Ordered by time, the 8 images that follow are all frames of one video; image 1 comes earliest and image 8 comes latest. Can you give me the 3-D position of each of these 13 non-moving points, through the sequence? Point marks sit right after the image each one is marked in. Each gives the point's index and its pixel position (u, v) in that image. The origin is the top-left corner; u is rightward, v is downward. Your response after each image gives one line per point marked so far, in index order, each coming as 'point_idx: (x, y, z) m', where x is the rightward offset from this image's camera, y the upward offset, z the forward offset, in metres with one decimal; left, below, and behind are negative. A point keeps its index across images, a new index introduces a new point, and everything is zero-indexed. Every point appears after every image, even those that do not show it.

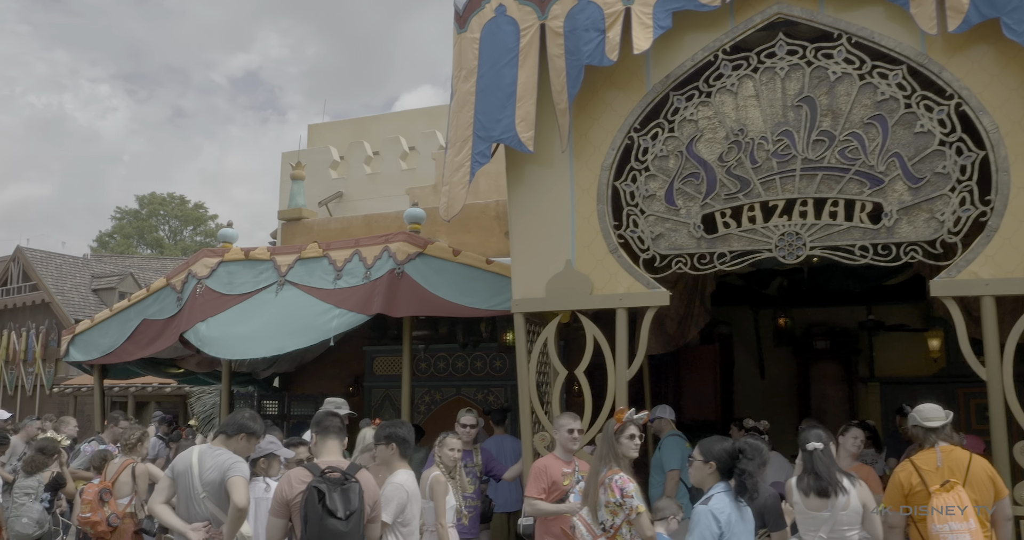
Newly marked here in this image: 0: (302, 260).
0: (-2.1, +0.1, +9.2) m
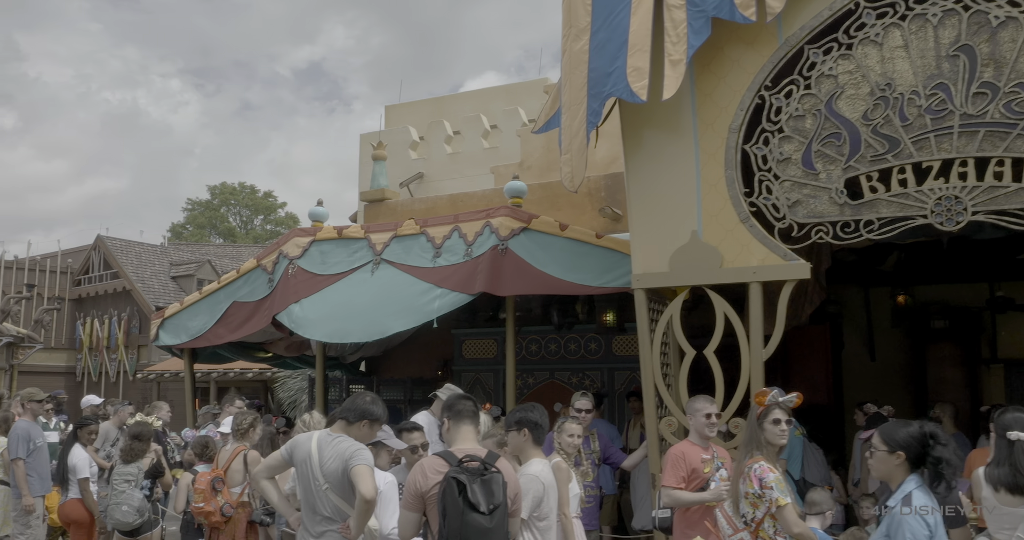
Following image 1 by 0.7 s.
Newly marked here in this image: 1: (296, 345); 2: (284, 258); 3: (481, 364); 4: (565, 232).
0: (-1.1, +0.3, +8.8) m
1: (-2.8, -1.0, +11.9) m
2: (-2.3, +0.1, +9.4) m
3: (-0.4, -1.3, +13.1) m
4: (+0.5, +0.3, +8.3) m
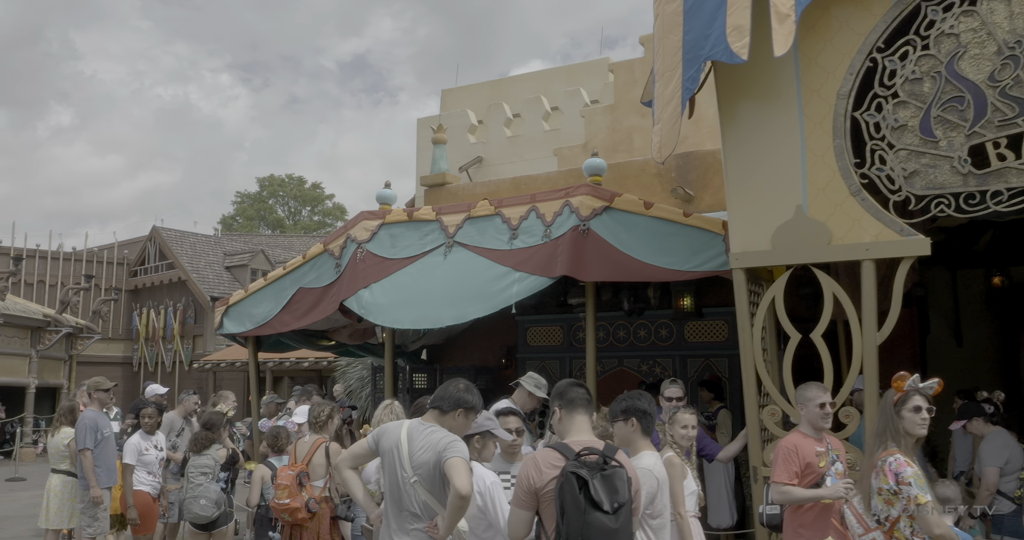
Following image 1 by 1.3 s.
0: (-0.4, +0.5, +8.4) m
1: (-1.9, -0.8, +11.6) m
2: (-1.6, +0.3, +9.1) m
3: (+0.5, -1.1, +12.7) m
4: (+1.2, +0.5, +7.8) m
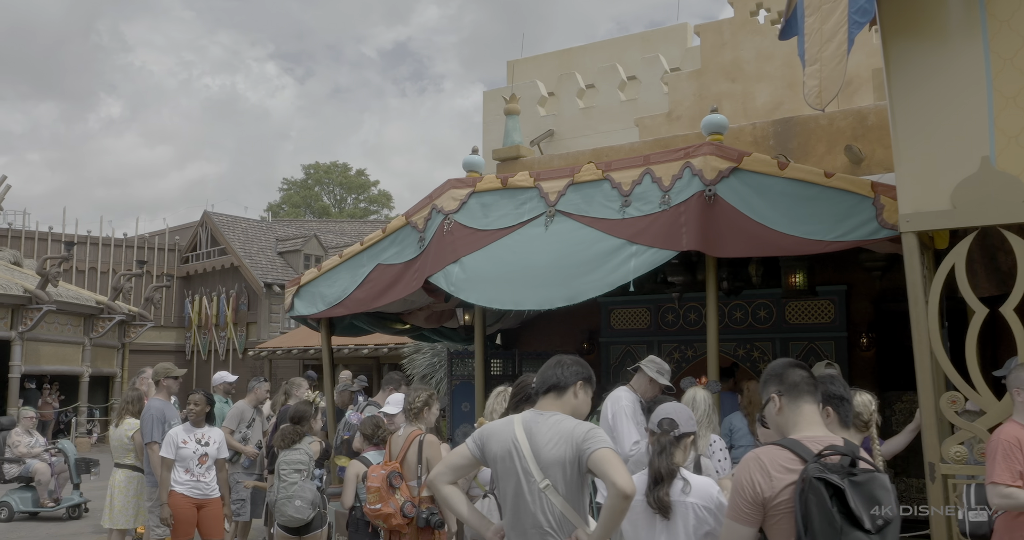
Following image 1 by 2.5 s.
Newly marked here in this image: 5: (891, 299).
0: (+0.5, +0.7, +7.5) m
1: (-0.9, -0.5, +10.8) m
2: (-0.7, +0.5, +8.2) m
3: (+1.6, -0.8, +11.8) m
4: (+2.0, +0.7, +6.9) m
5: (+4.2, -0.3, +10.4) m
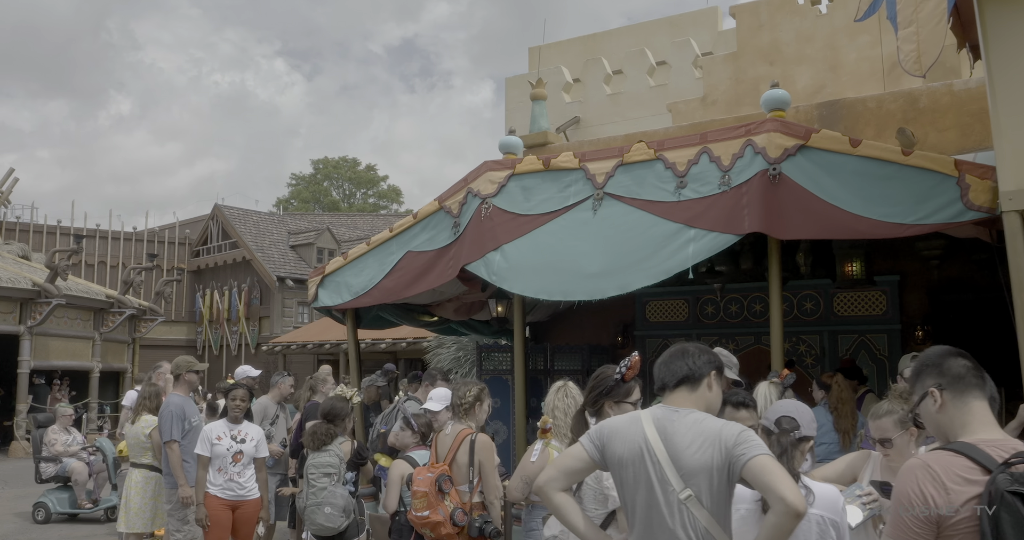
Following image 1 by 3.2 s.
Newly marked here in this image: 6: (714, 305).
0: (+0.9, +0.8, +7.0) m
1: (-0.5, -0.4, +10.3) m
2: (-0.3, +0.6, +7.7) m
3: (+1.9, -0.7, +11.3) m
4: (+2.4, +0.8, +6.3) m
5: (+4.6, -0.2, +9.8) m
6: (+2.4, -0.4, +11.1) m
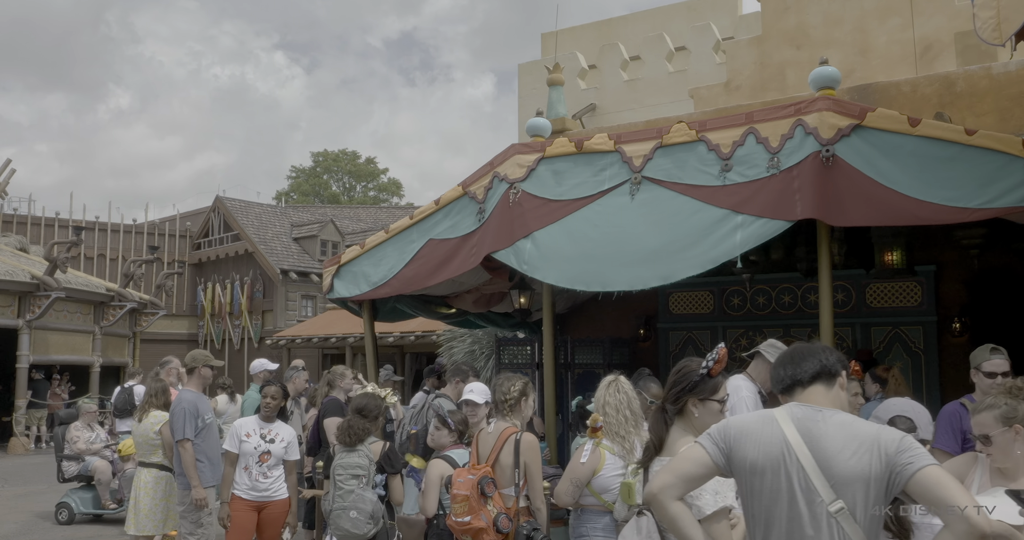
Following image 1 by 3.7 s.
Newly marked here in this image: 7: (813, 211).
0: (+1.1, +0.9, +6.6) m
1: (-0.3, -0.3, +9.9) m
2: (-0.1, +0.7, +7.3) m
3: (+2.1, -0.6, +10.9) m
4: (+2.6, +0.9, +6.0) m
5: (+4.8, -0.1, +9.4) m
6: (+2.6, -0.3, +10.8) m
7: (+1.9, +0.4, +5.8) m
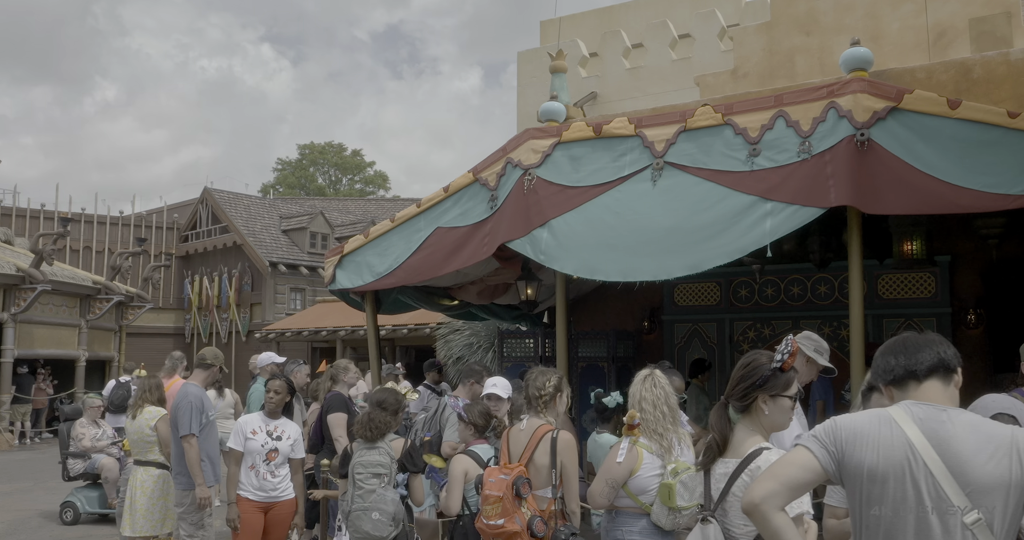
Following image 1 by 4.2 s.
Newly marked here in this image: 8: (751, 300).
0: (+1.2, +0.9, +6.4) m
1: (-0.2, -0.2, +9.6) m
2: (0.0, +0.8, +7.0) m
3: (+2.2, -0.5, +10.7) m
4: (+2.7, +1.0, +5.7) m
5: (+4.9, 0.0, +9.2) m
6: (+2.7, -0.2, +10.5) m
7: (+2.0, +0.4, +5.6) m
8: (+2.7, -0.3, +10.5) m
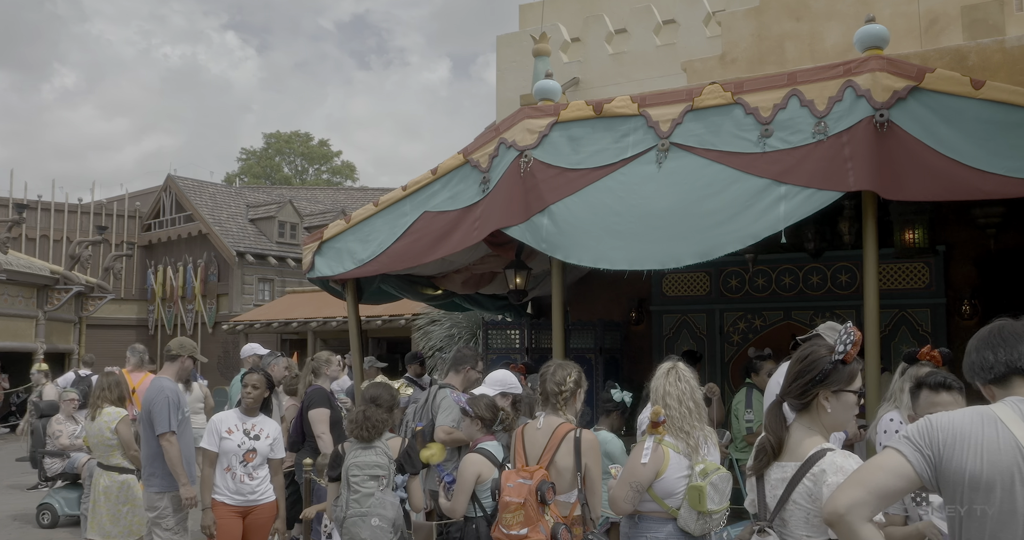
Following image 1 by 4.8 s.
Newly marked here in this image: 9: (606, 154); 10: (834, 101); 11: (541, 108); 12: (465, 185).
0: (+1.2, +1.0, +6.0) m
1: (-0.4, -0.1, +9.2) m
2: (0.0, +0.9, +6.7) m
3: (+2.0, -0.4, +10.4) m
4: (+2.7, +1.0, +5.4) m
5: (+4.8, +0.1, +9.0) m
6: (+2.5, -0.1, +10.2) m
7: (+2.0, +0.5, +5.3) m
8: (+2.5, -0.2, +10.2) m
9: (+0.6, +0.8, +6.3) m
10: (+1.9, +1.0, +5.6) m
11: (+0.2, +1.1, +6.6) m
12: (-0.3, +0.6, +7.0) m
